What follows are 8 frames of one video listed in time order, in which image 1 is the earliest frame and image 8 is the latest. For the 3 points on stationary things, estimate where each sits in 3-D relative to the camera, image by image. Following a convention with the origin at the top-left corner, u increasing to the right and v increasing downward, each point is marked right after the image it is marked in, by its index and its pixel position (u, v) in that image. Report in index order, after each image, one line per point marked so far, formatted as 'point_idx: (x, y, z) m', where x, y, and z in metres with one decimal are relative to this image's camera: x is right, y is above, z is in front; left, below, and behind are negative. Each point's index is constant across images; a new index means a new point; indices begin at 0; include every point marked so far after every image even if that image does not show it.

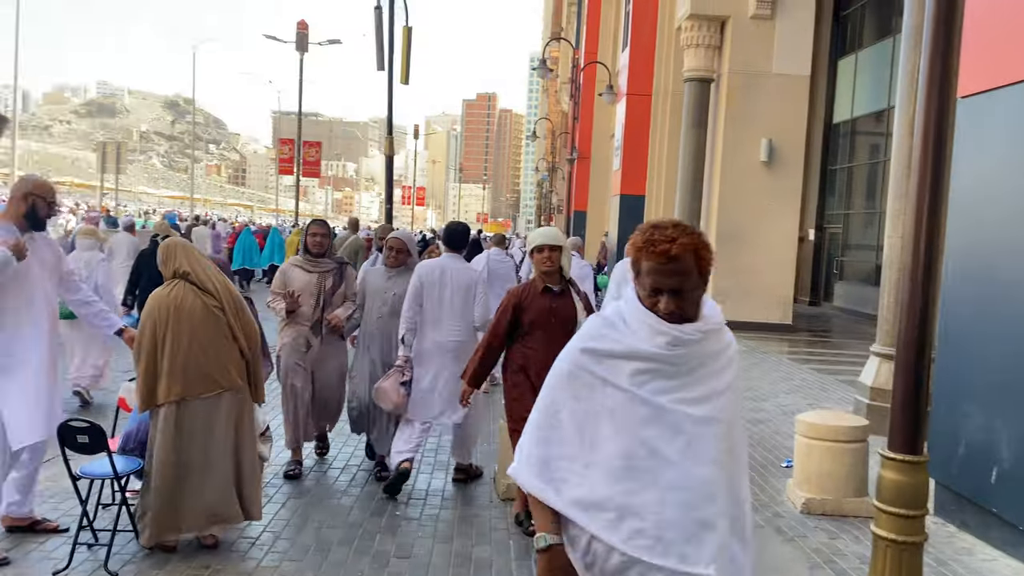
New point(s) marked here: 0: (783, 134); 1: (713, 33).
0: (+5.3, +3.0, +16.4) m
1: (+4.0, +5.0, +16.6) m
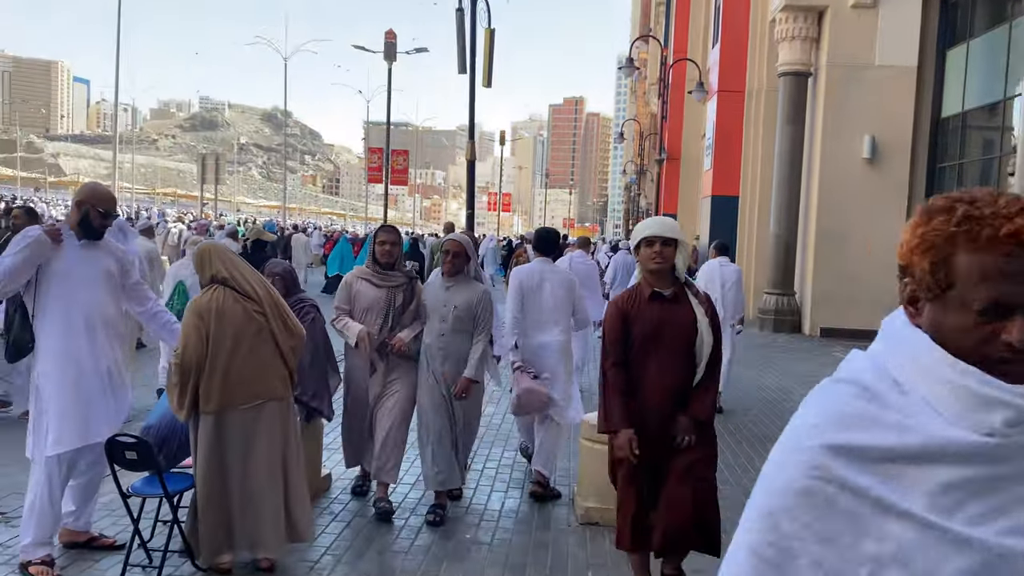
0: (+6.9, +2.9, +15.4) m
1: (+5.6, +4.9, +15.8) m
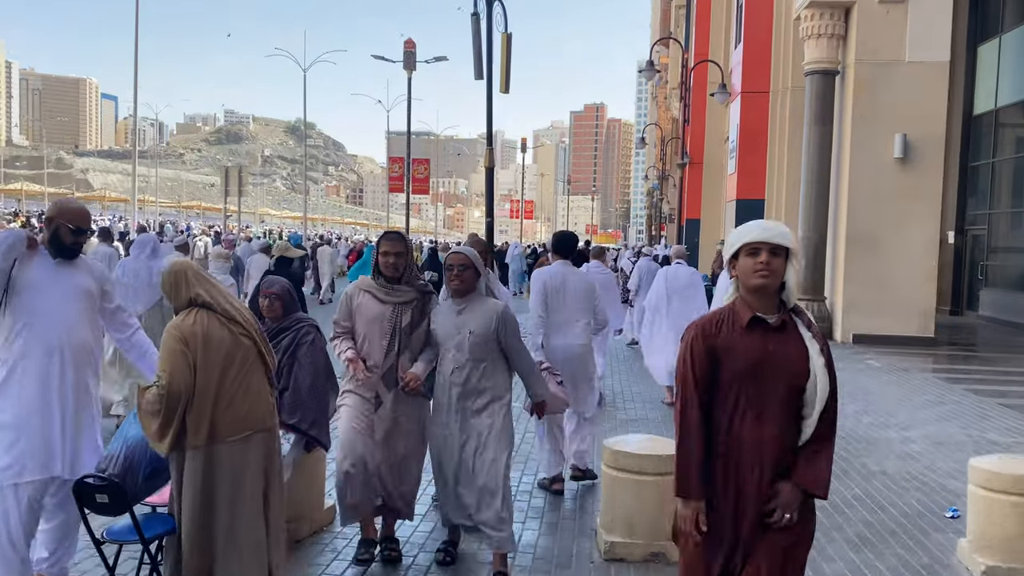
0: (+7.2, +2.8, +14.9) m
1: (+5.9, +4.8, +15.3) m
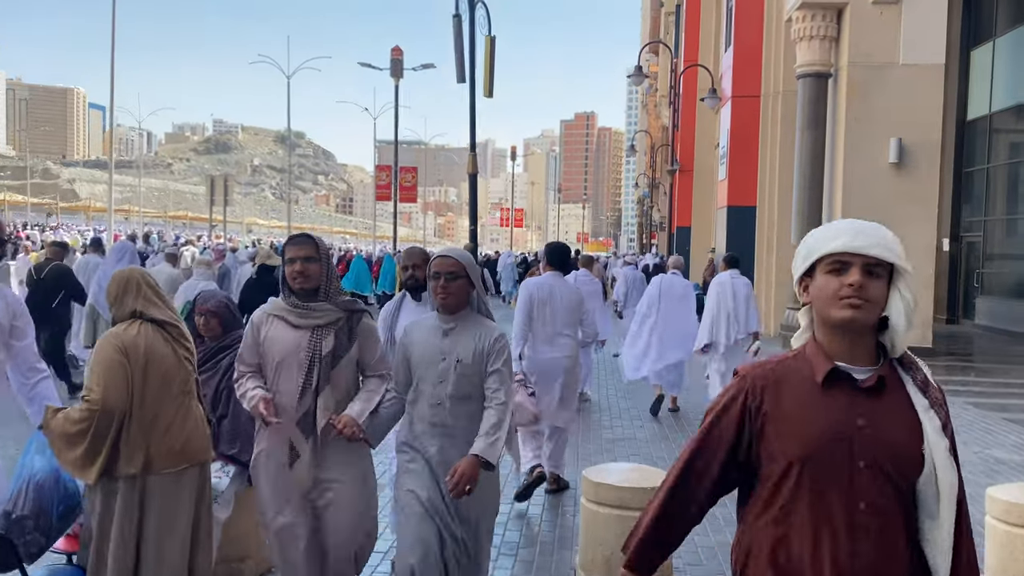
0: (+6.9, +2.7, +14.5) m
1: (+5.6, +4.7, +14.9) m
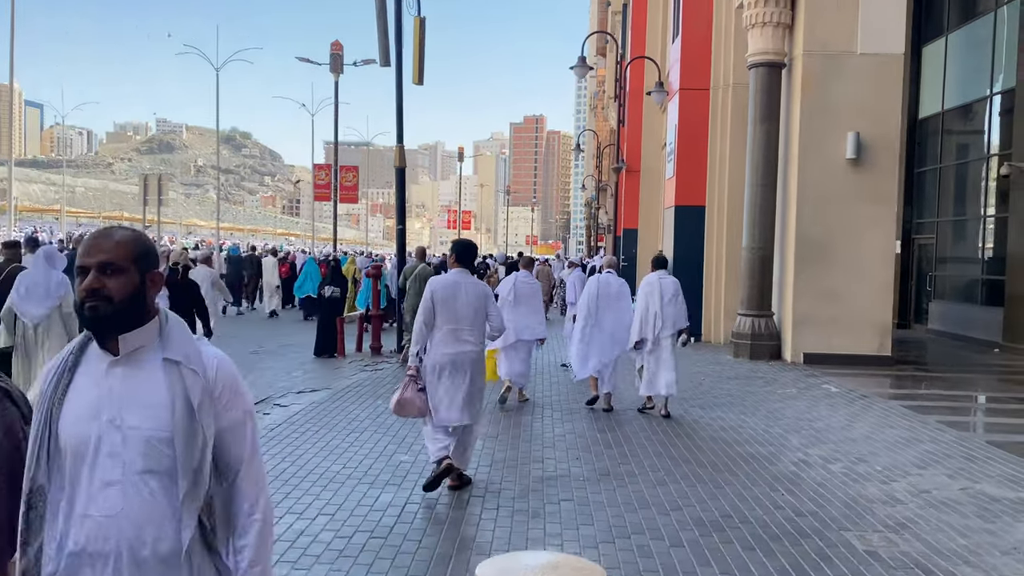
0: (+5.8, +2.6, +13.5) m
1: (+4.5, +4.6, +13.9) m
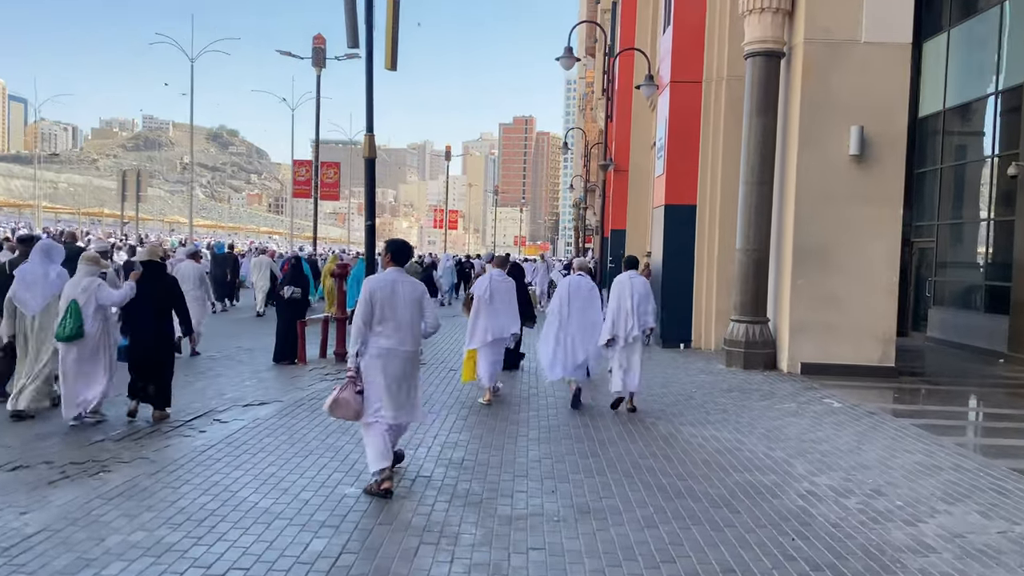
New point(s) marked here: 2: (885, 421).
0: (+5.5, +2.5, +12.6) m
1: (+4.2, +4.5, +13.0) m
2: (+4.2, -1.5, +9.4) m
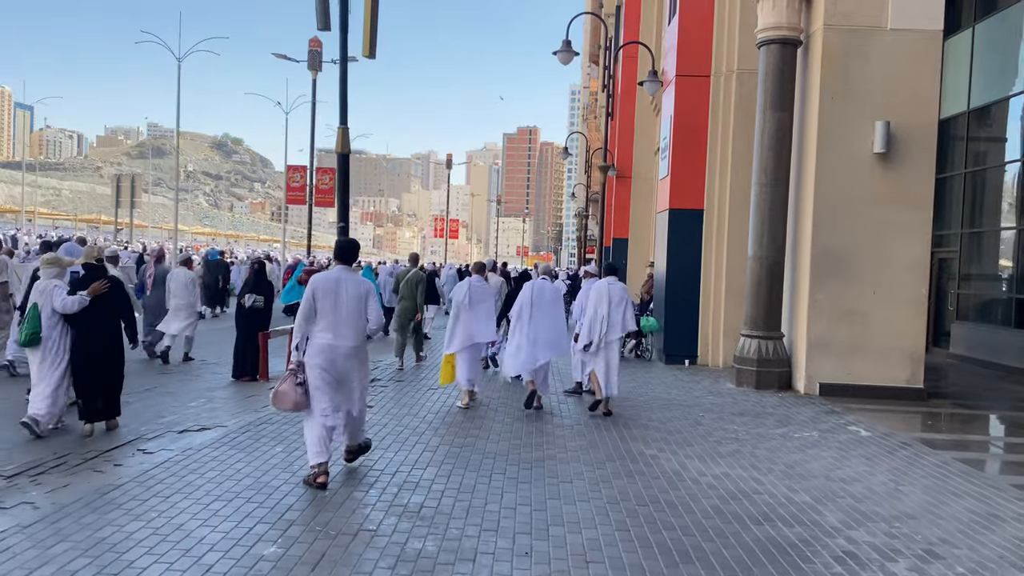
0: (+5.3, +2.3, +11.4) m
1: (+4.0, +4.3, +11.8) m
2: (+4.0, -1.6, +8.1) m
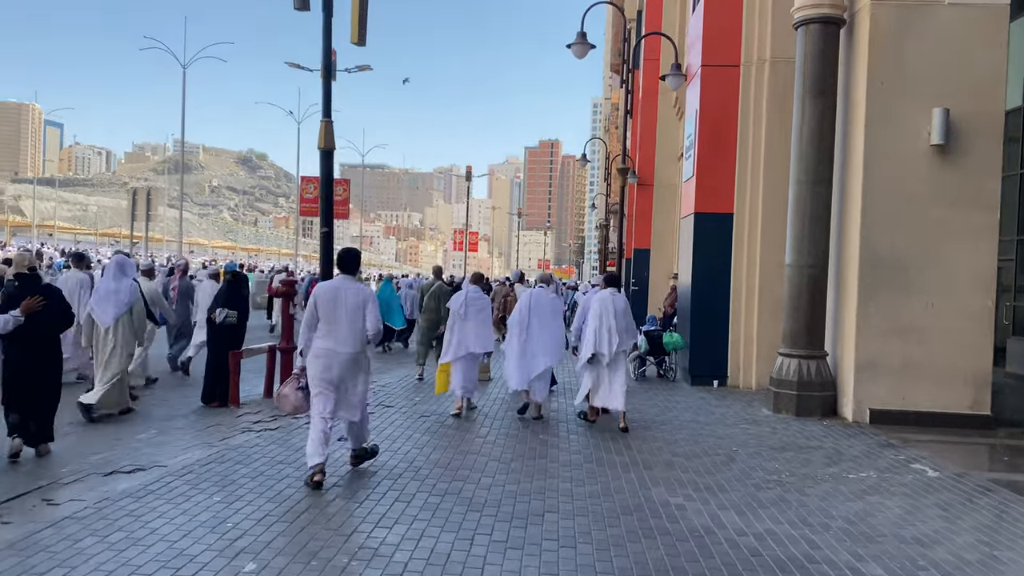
0: (+5.4, +2.2, +10.0) m
1: (+4.1, +4.2, +10.4) m
2: (+3.9, -1.7, +6.7) m
